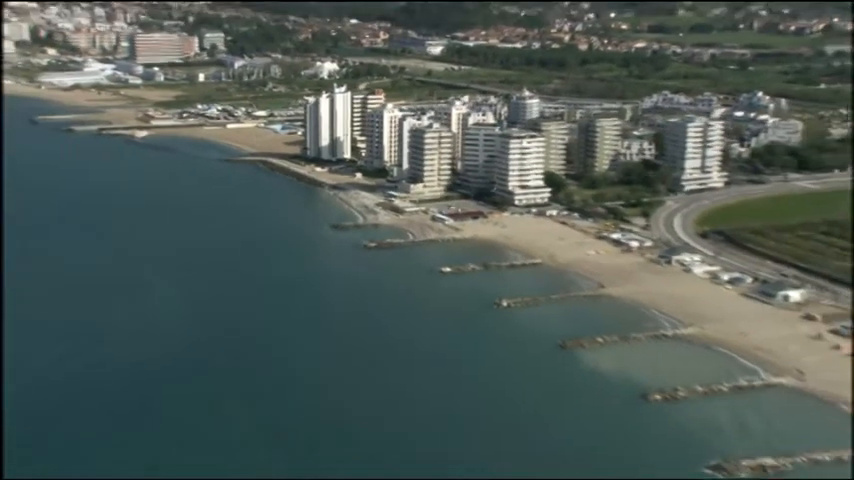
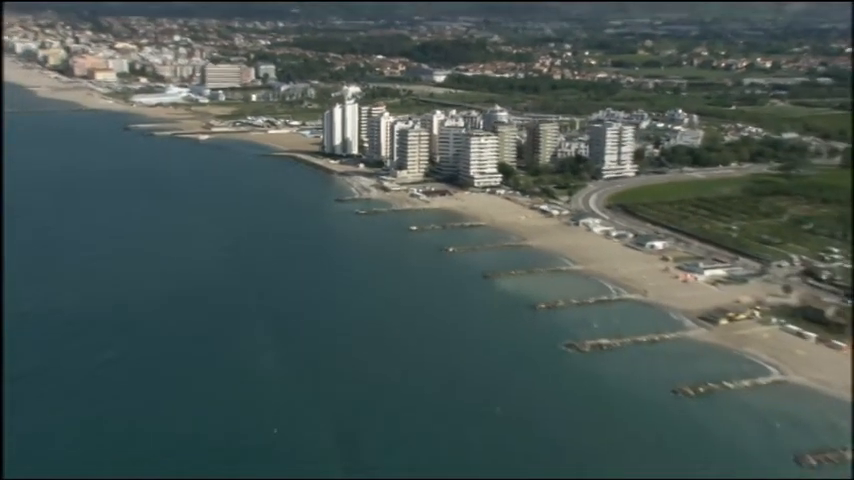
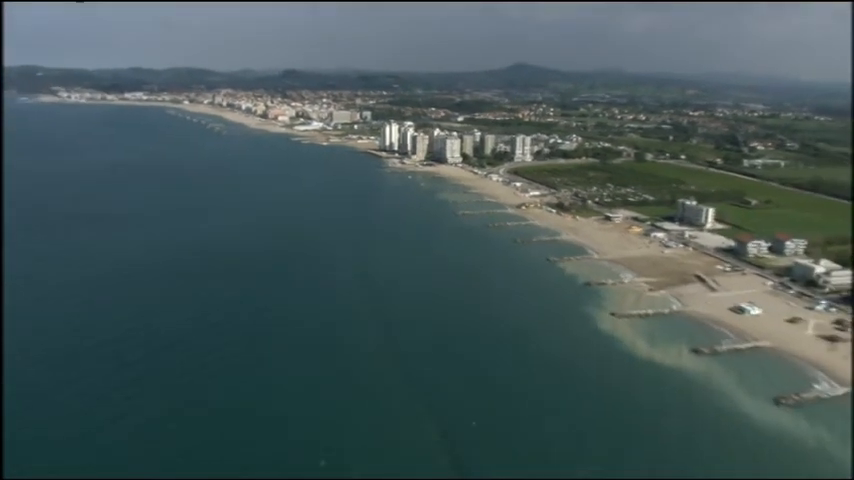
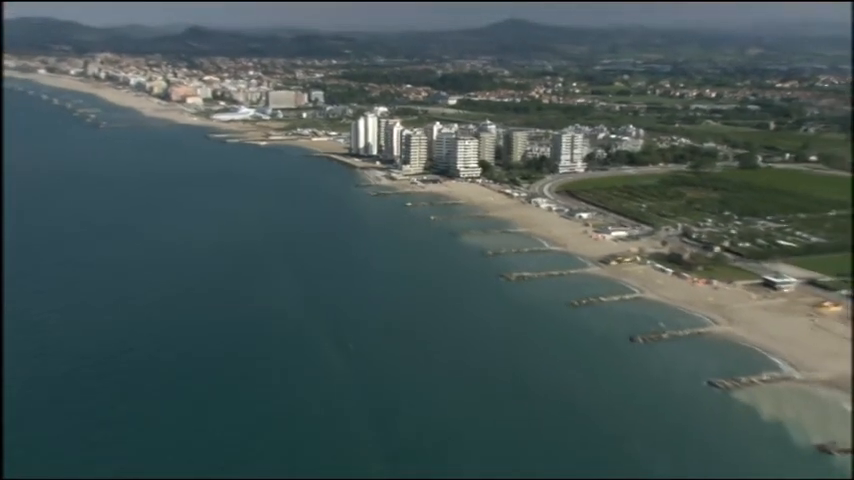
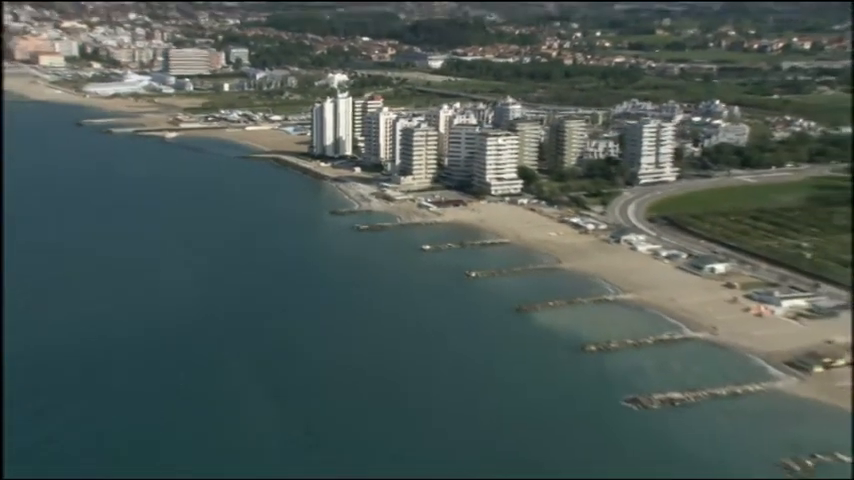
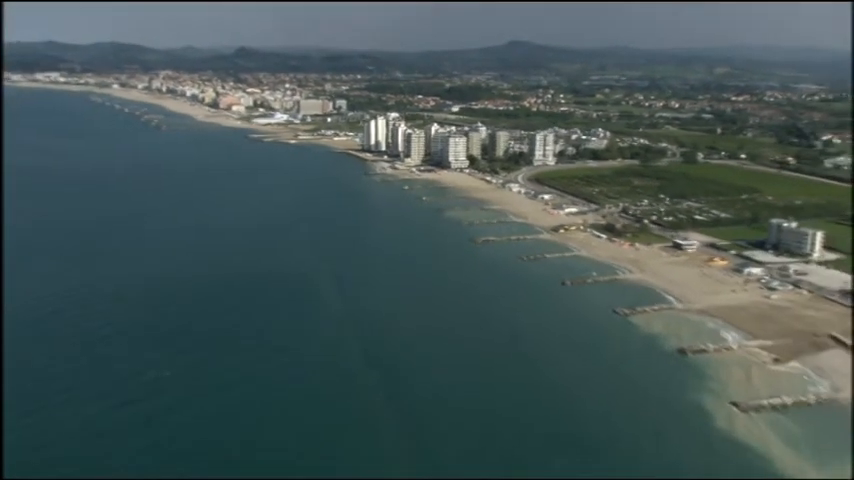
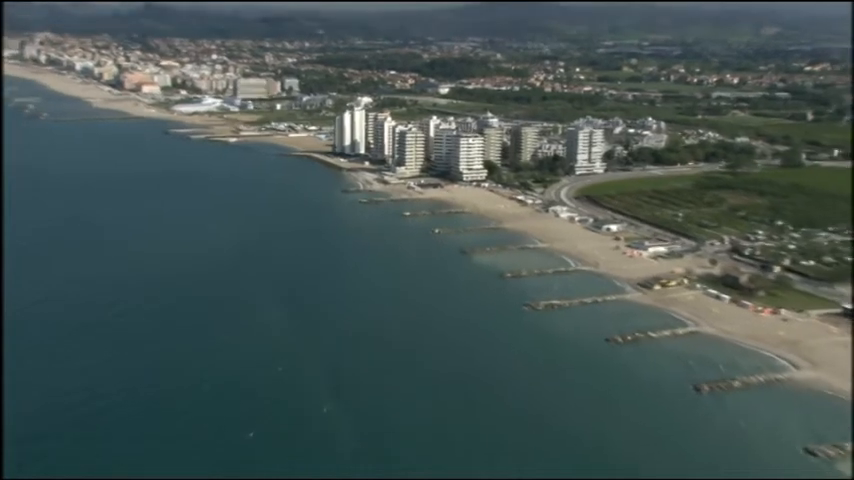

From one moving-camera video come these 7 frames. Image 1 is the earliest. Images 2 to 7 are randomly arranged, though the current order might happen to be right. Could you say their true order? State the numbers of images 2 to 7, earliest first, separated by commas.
5, 2, 7, 4, 6, 3
